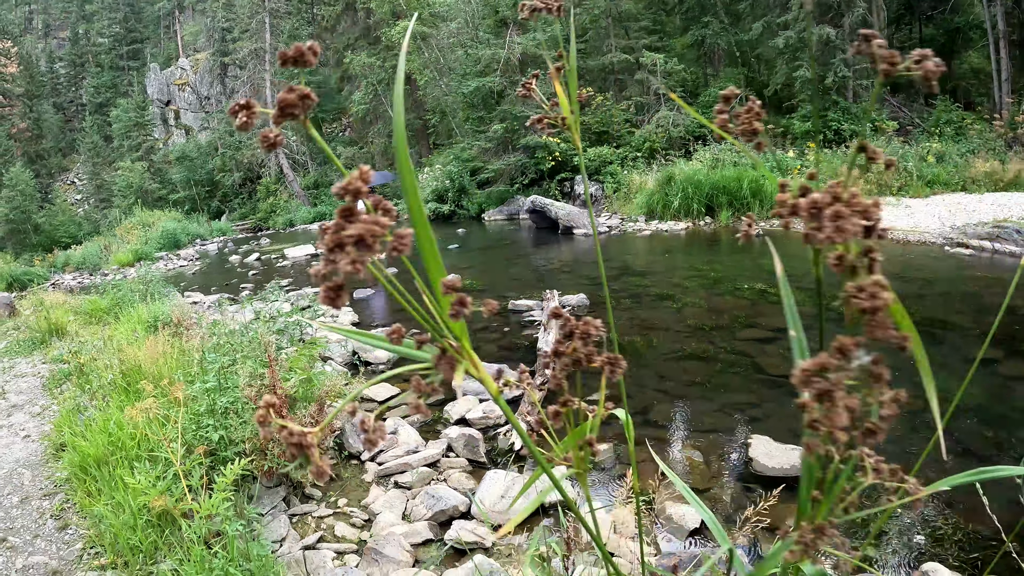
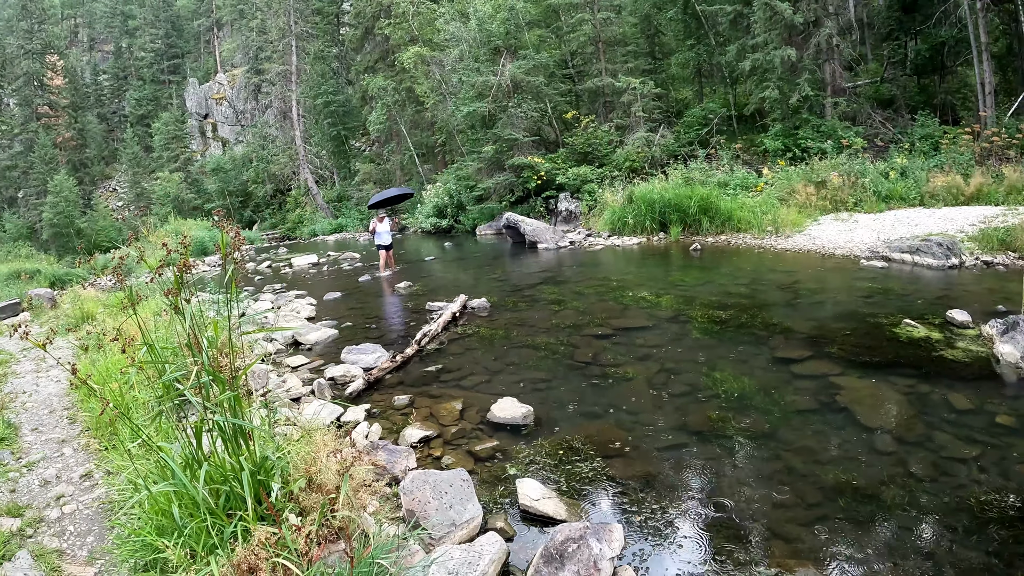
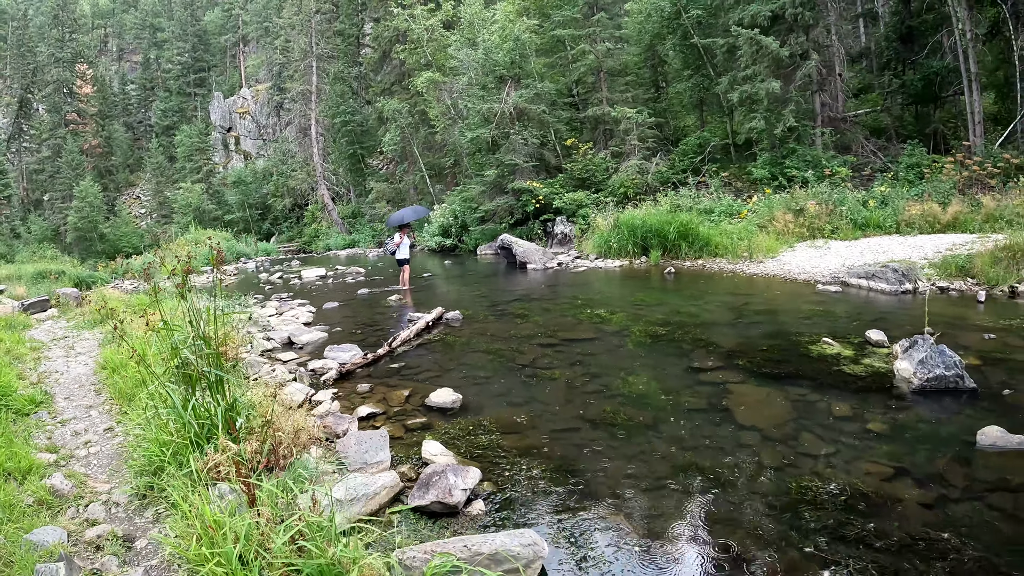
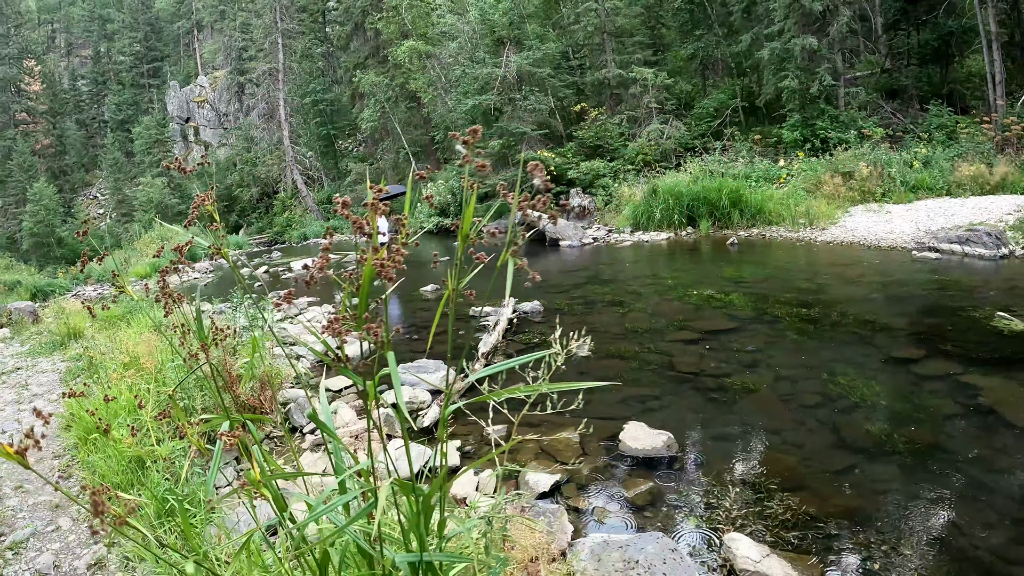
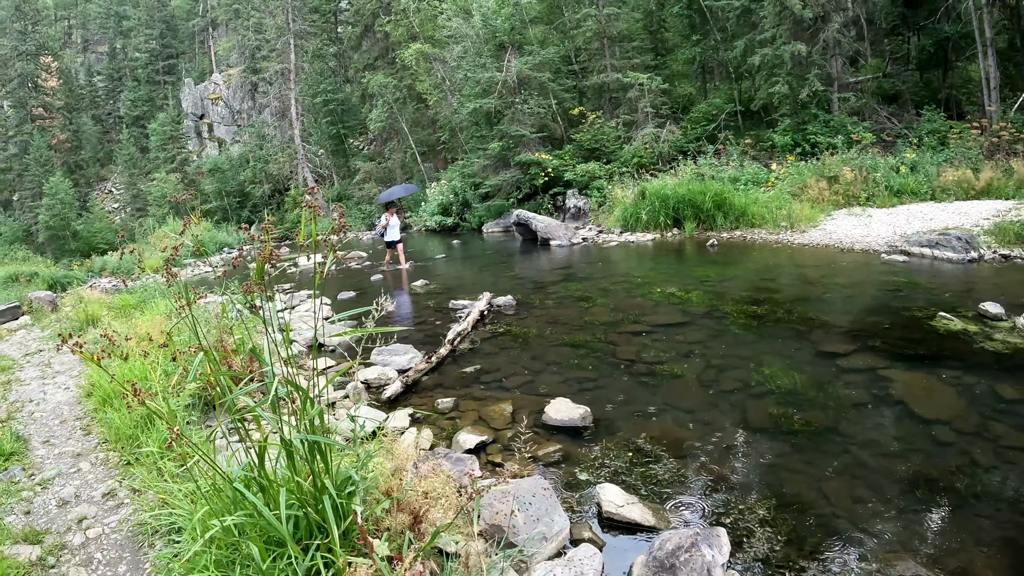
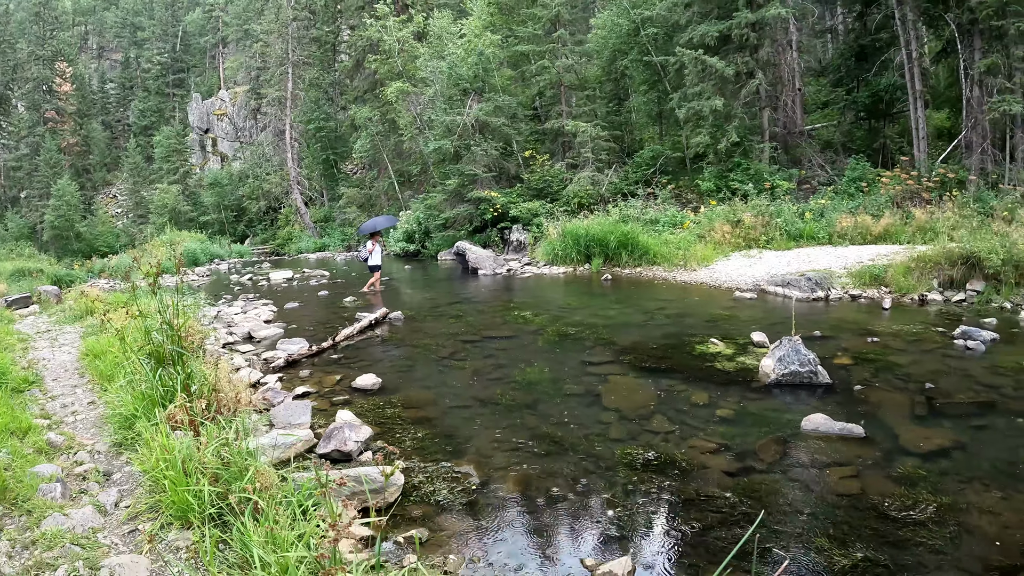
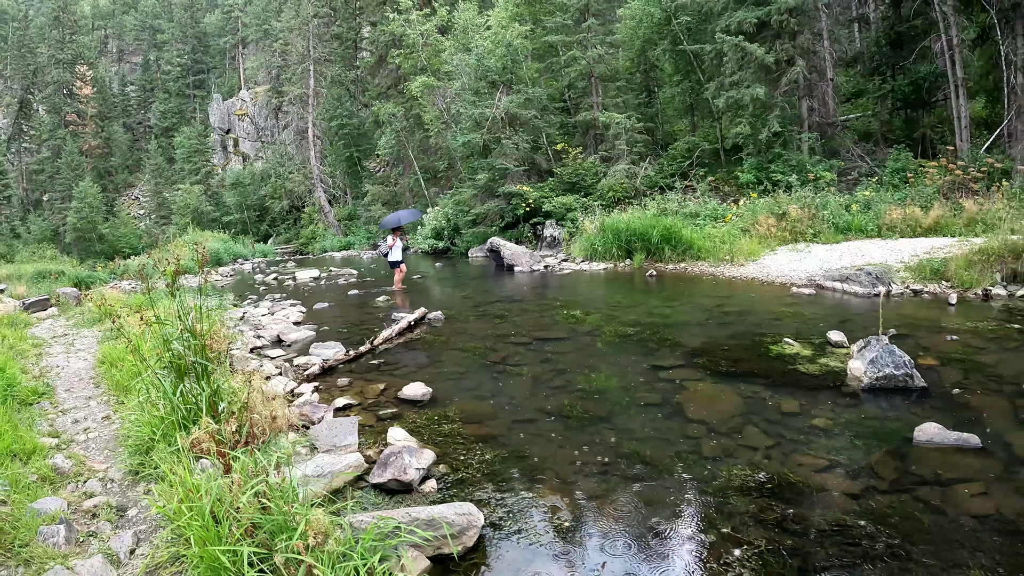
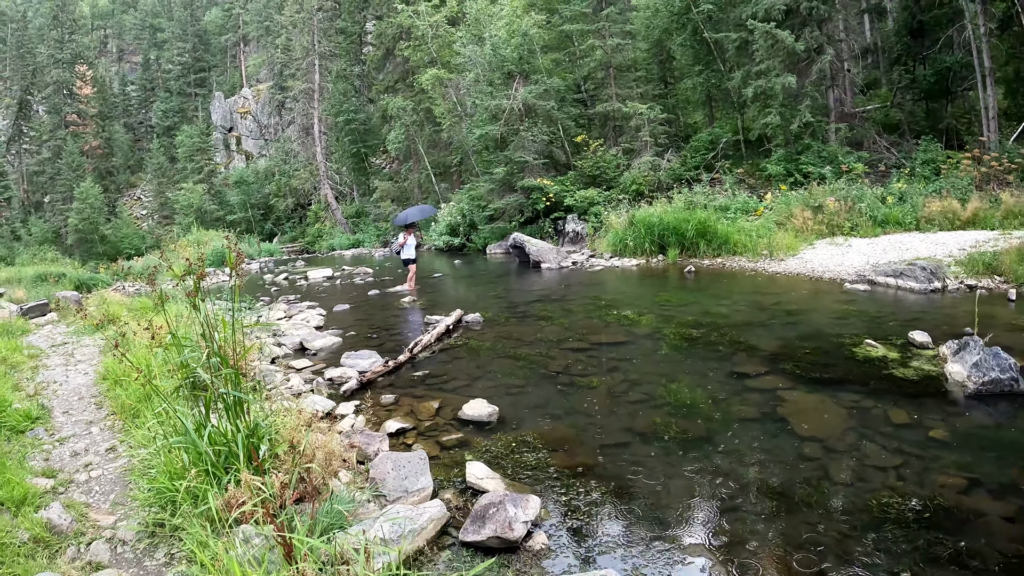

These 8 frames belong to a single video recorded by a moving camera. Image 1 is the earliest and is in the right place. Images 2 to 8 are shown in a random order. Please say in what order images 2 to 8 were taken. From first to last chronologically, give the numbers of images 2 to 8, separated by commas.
4, 5, 2, 8, 3, 7, 6
